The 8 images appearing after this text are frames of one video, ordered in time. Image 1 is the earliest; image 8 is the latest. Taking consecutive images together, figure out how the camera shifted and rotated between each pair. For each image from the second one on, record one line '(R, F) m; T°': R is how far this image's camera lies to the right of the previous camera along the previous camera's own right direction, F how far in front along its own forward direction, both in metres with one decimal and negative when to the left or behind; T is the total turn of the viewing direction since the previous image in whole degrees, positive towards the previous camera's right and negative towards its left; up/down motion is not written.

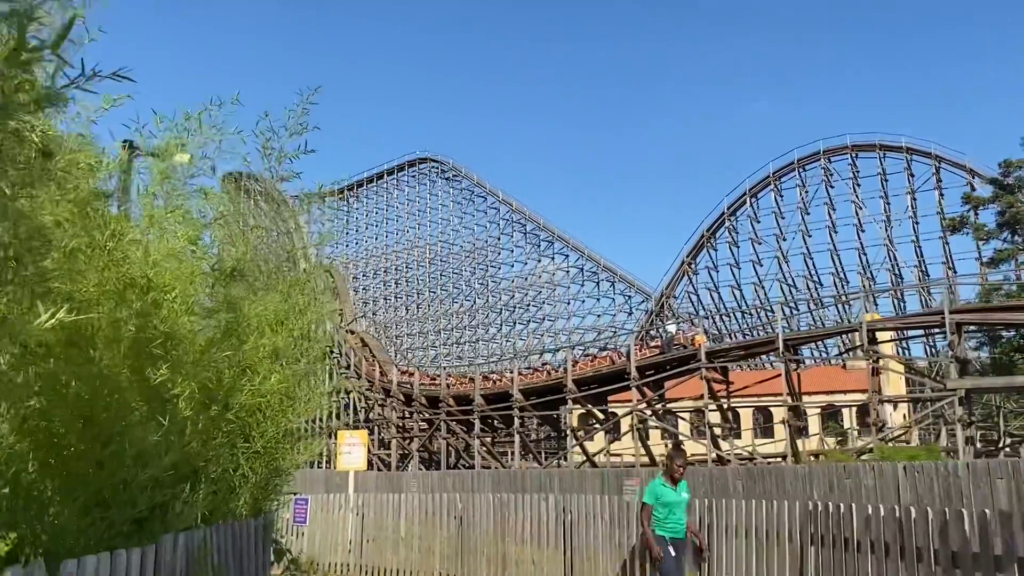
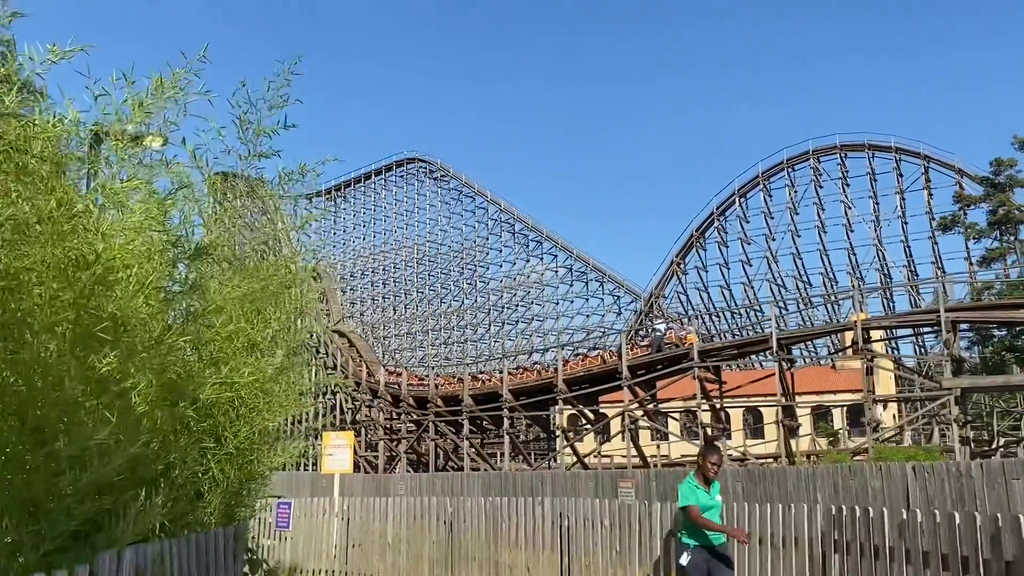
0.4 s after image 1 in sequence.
(0.0, +0.3) m; +1°
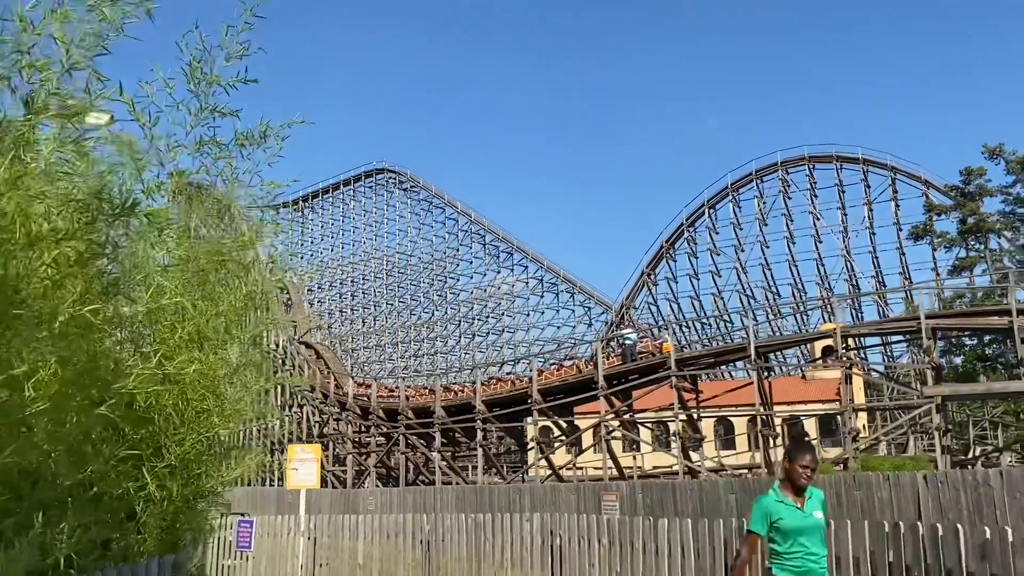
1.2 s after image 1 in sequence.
(-0.1, +0.5) m; +2°
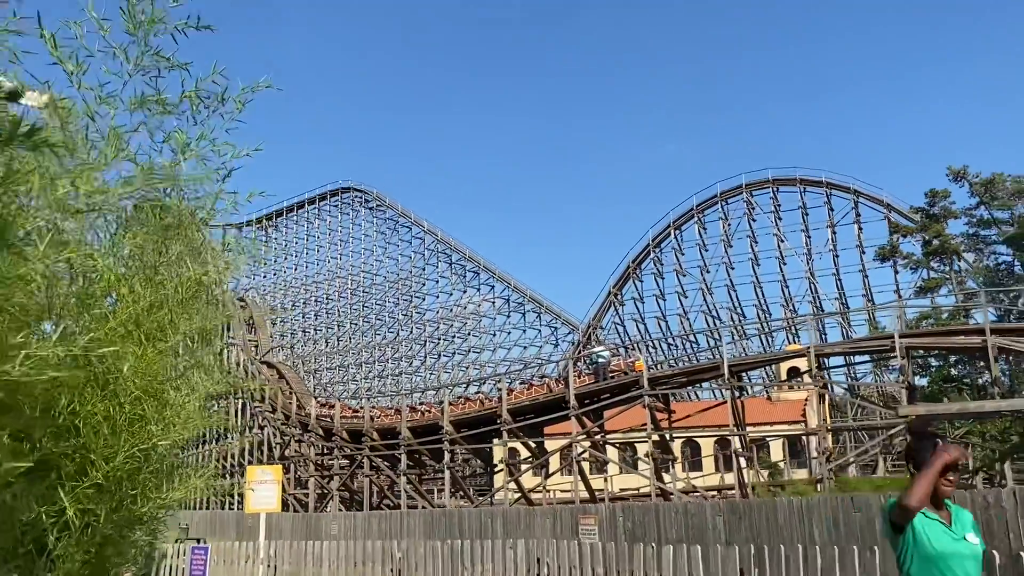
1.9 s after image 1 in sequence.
(-0.1, +0.4) m; +2°
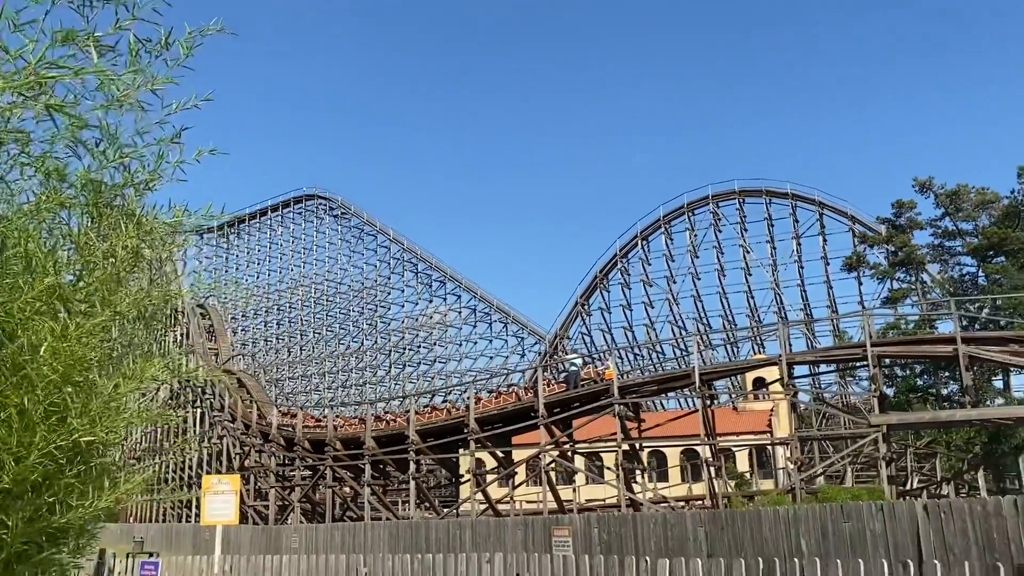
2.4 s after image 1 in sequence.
(-0.1, +0.3) m; +2°
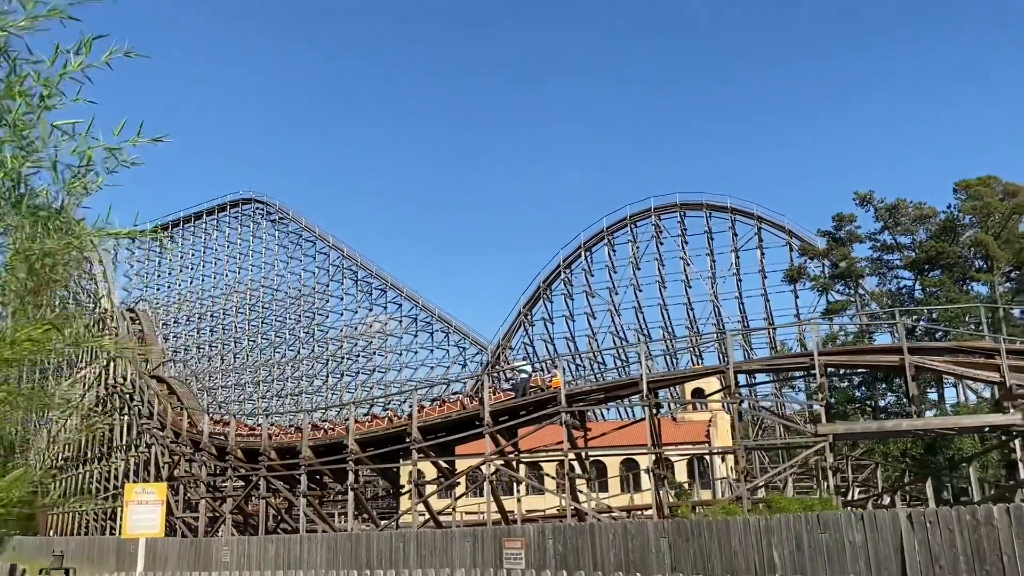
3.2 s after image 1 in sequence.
(-0.1, +0.5) m; +4°
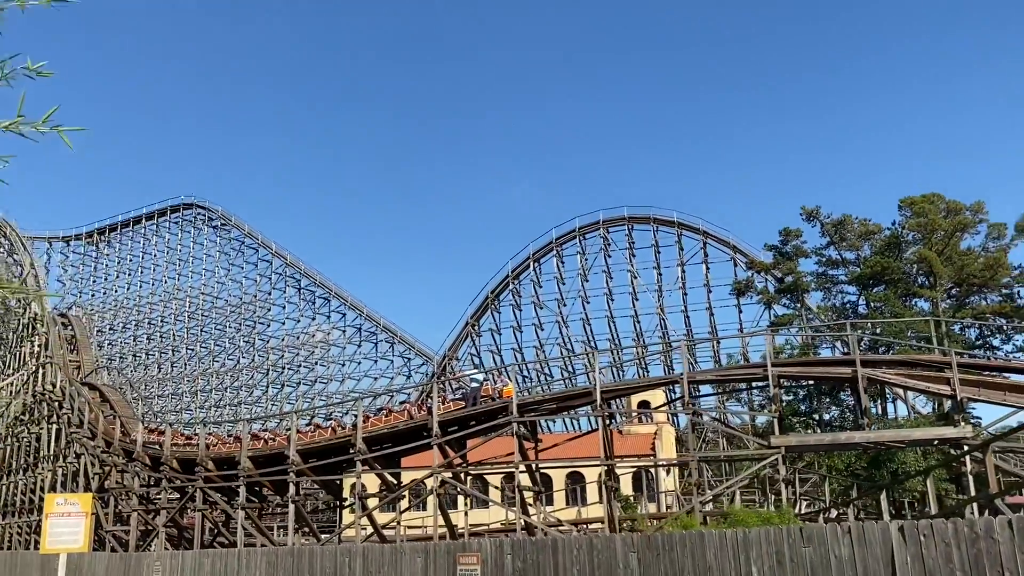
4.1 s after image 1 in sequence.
(-0.1, +0.4) m; +4°
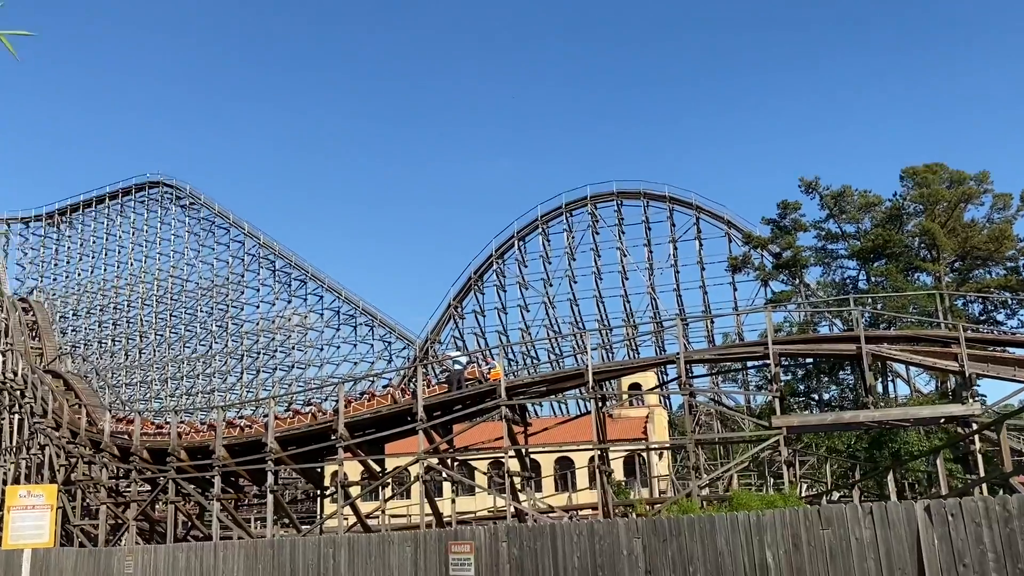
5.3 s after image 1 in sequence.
(0.0, +1.2) m; +1°
